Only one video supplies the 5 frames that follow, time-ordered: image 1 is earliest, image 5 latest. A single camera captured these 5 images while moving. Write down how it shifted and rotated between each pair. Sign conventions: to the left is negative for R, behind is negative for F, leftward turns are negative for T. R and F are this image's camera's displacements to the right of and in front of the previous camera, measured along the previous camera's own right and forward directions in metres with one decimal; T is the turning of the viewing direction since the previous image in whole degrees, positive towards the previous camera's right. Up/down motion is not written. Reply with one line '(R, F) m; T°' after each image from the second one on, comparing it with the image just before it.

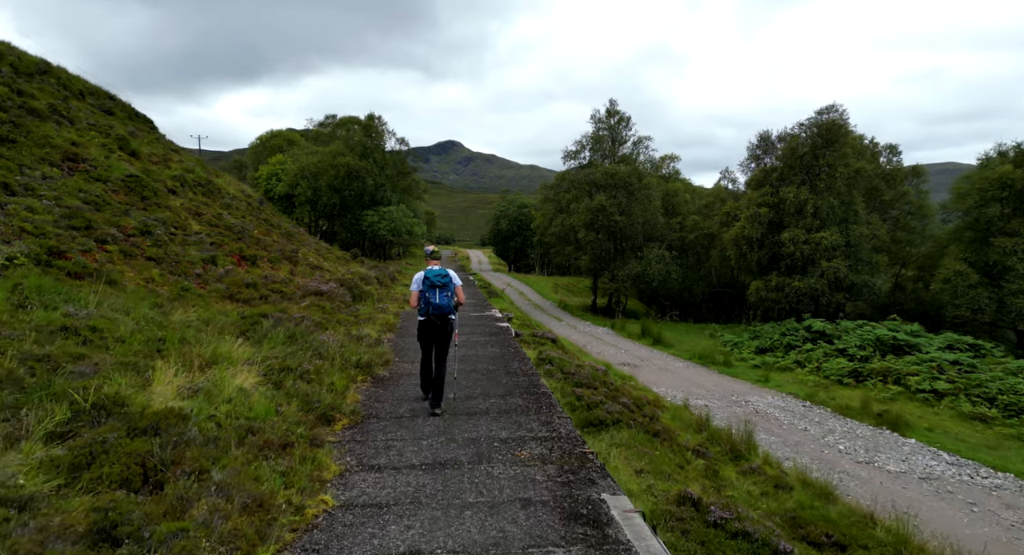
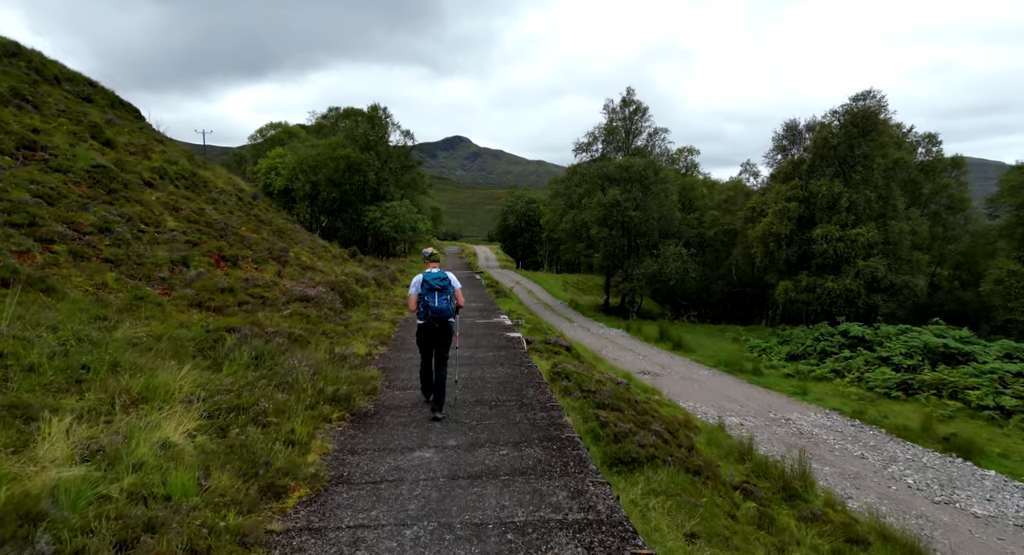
(-0.1, +1.8) m; -1°
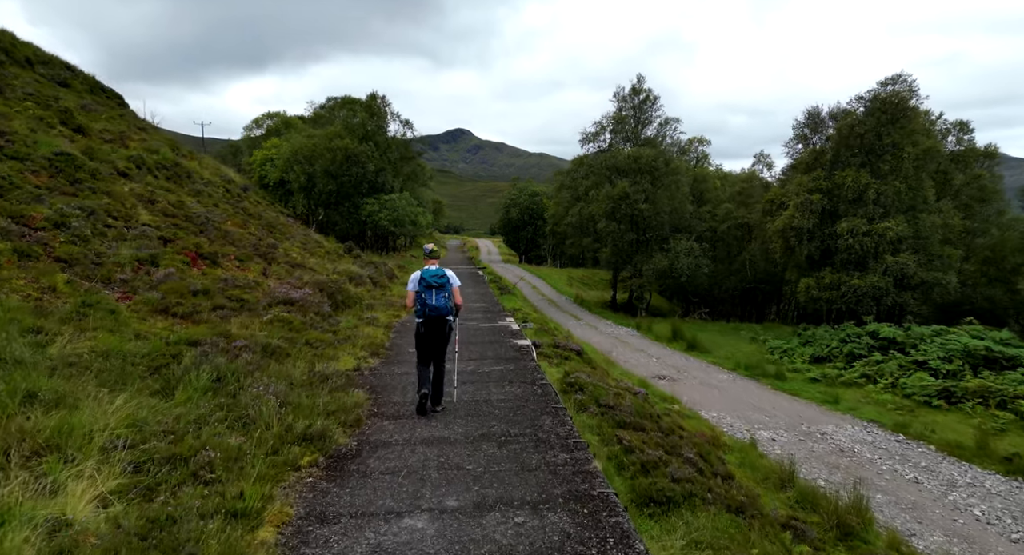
(-0.1, +1.4) m; 0°
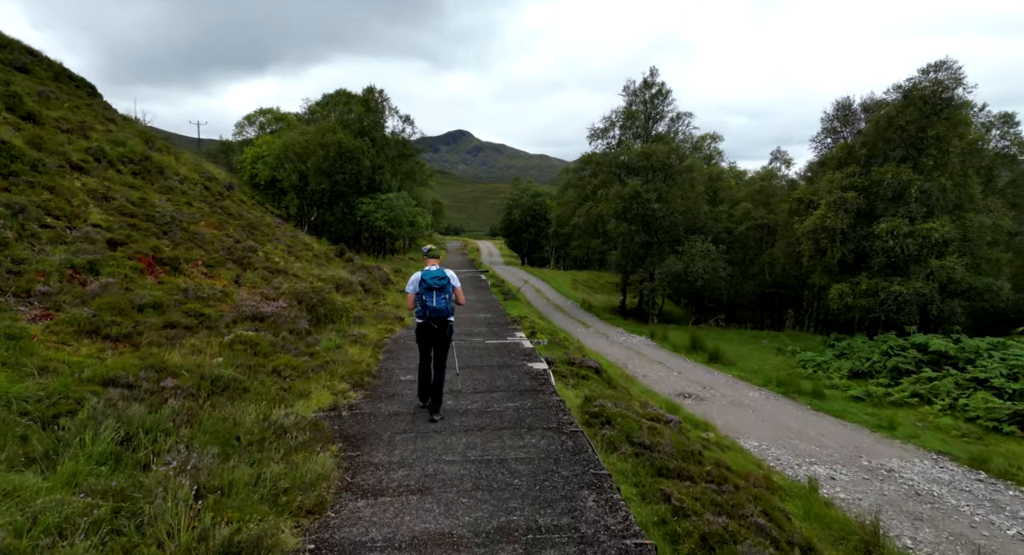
(-0.2, +1.9) m; 0°
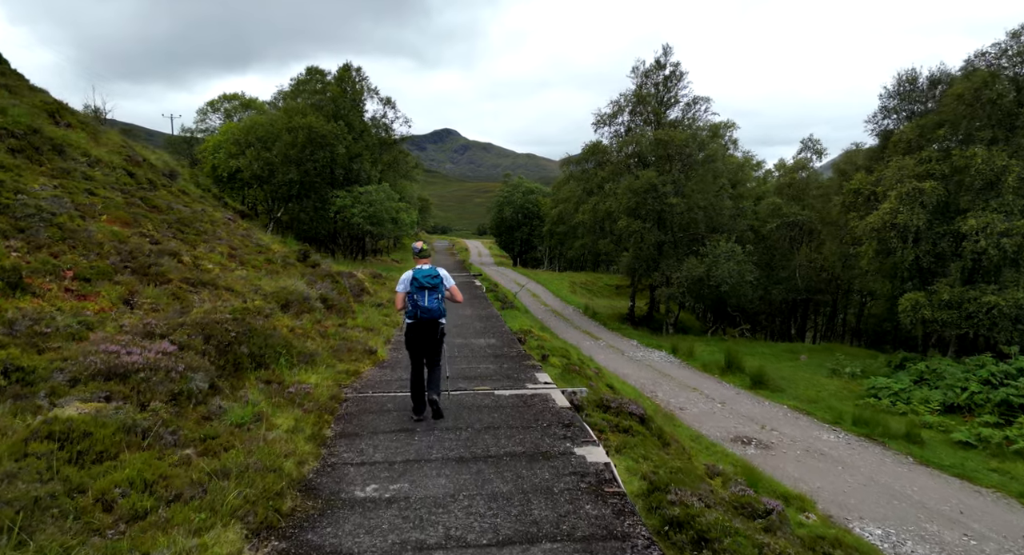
(-0.4, +3.9) m; +1°
